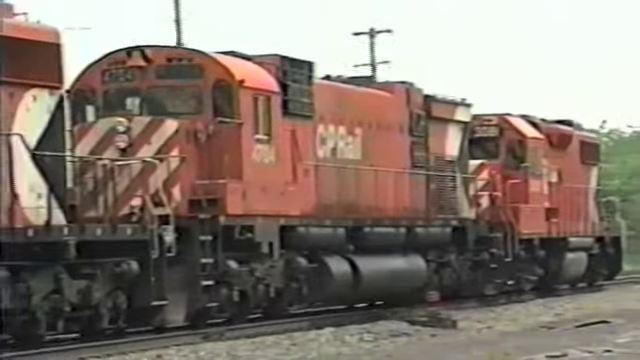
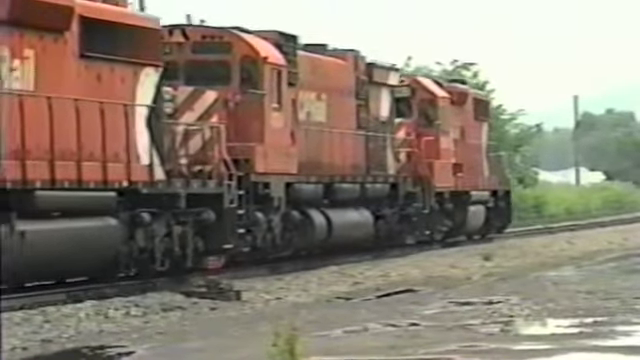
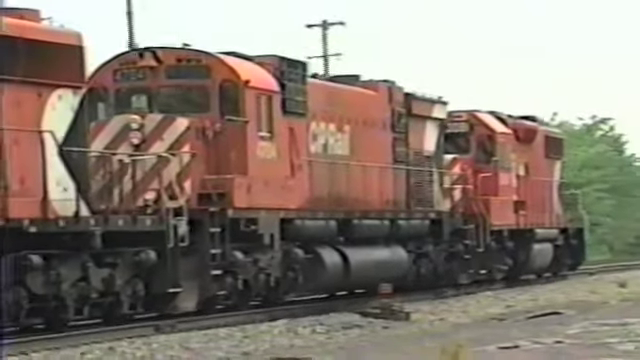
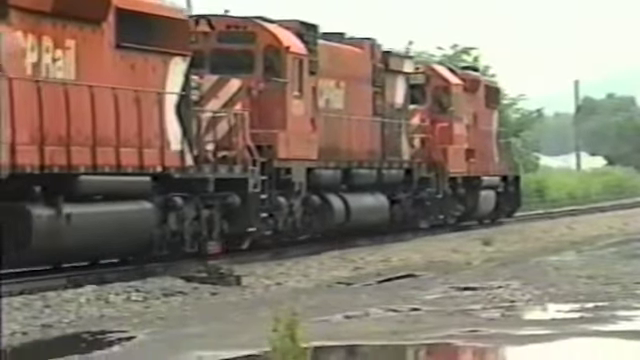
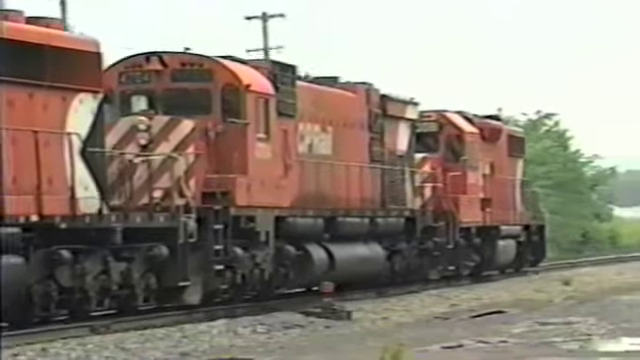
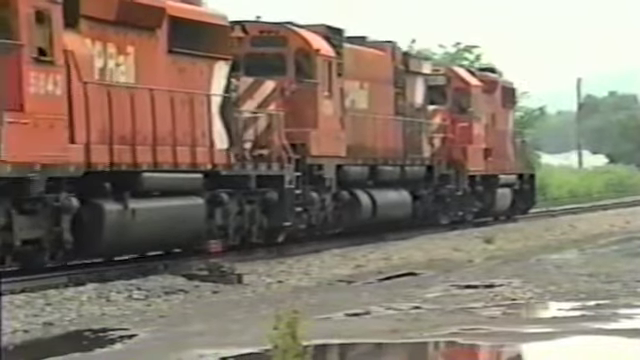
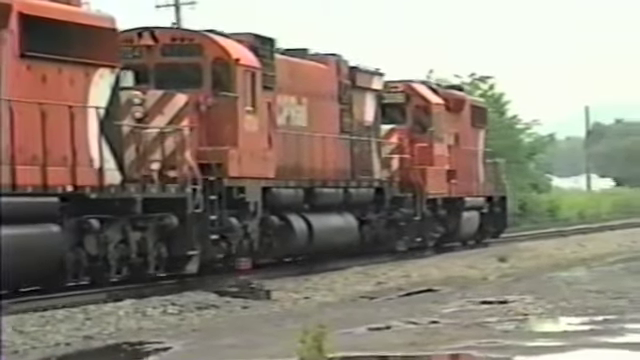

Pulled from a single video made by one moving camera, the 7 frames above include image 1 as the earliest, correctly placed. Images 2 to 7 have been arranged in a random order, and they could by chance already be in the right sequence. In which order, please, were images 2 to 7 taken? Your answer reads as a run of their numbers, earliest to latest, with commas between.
3, 5, 7, 2, 4, 6
